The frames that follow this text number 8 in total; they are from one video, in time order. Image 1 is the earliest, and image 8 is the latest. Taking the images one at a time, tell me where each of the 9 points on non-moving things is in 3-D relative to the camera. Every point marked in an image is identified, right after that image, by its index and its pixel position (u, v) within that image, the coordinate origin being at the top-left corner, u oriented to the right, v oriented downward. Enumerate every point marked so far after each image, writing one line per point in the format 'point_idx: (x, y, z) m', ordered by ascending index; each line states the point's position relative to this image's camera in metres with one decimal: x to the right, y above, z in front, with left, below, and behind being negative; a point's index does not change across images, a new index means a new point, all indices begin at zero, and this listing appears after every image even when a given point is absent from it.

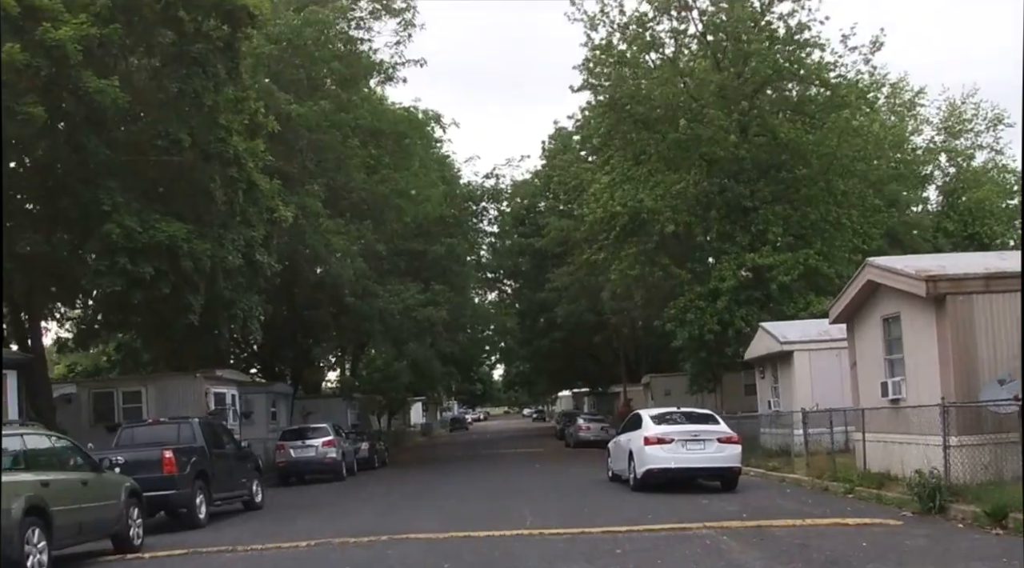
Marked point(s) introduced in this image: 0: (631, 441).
0: (+1.9, -2.6, +16.2) m
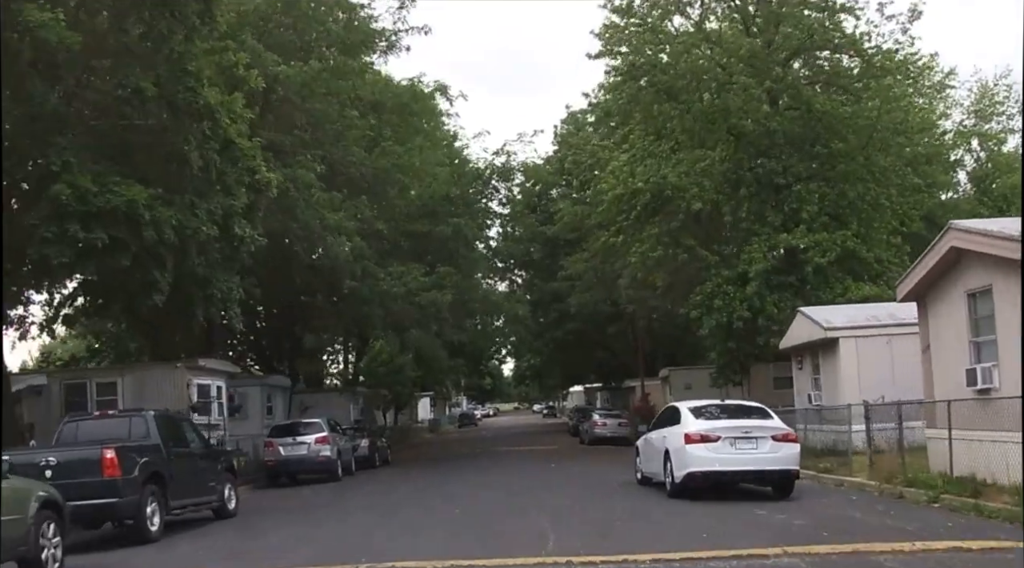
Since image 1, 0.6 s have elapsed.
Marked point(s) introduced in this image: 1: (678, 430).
0: (+2.1, -2.1, +13.7) m
1: (+2.3, -2.0, +13.3) m
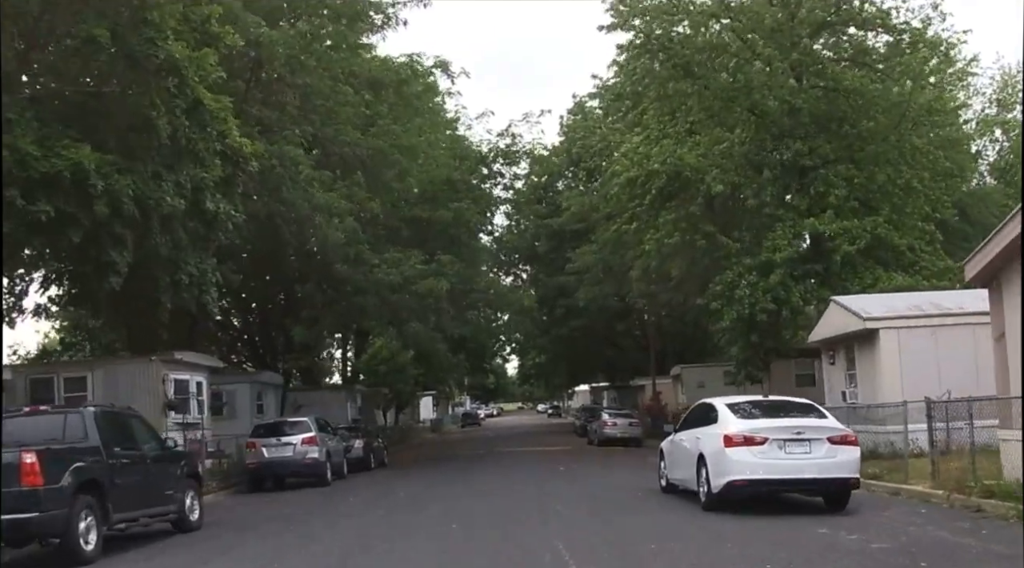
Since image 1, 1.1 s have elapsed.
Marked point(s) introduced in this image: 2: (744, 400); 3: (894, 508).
0: (+2.2, -1.8, +11.7) m
1: (+2.3, -1.7, +11.3) m
2: (+2.8, -1.4, +12.1) m
3: (+4.5, -2.6, +11.7) m
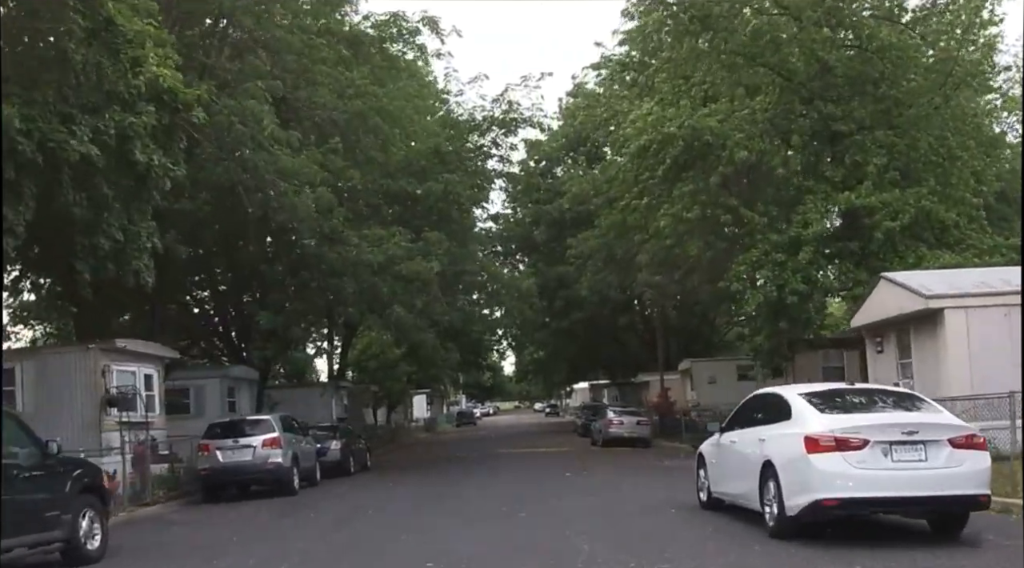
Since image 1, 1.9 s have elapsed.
0: (+2.2, -1.4, +8.6) m
1: (+2.3, -1.2, +8.2) m
2: (+2.8, -1.0, +9.1) m
3: (+4.5, -2.2, +8.7) m
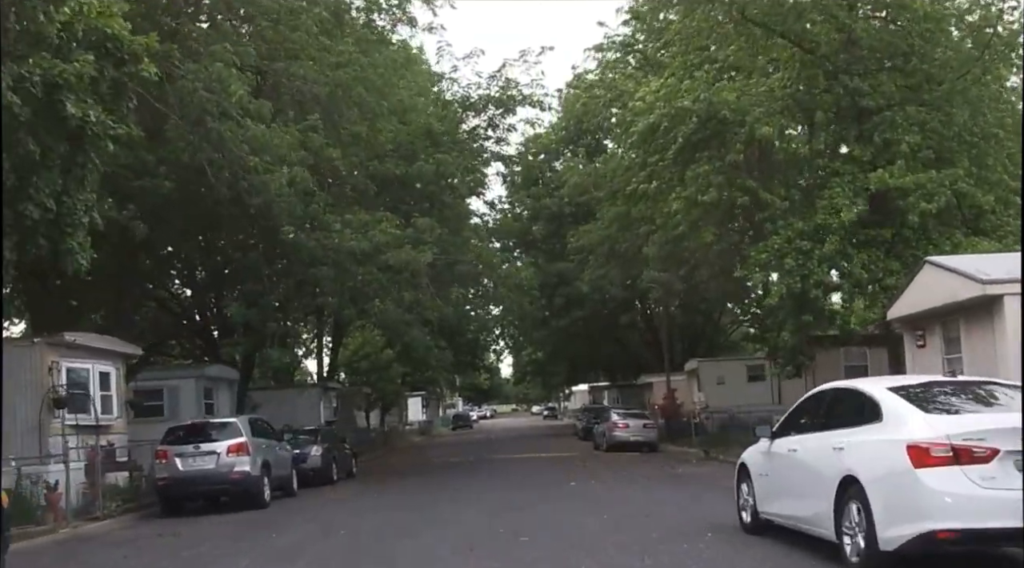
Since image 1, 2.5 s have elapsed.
0: (+2.2, -1.1, +6.6) m
1: (+2.3, -1.0, +6.2) m
2: (+2.8, -0.7, +7.0) m
3: (+4.5, -1.9, +6.6) m
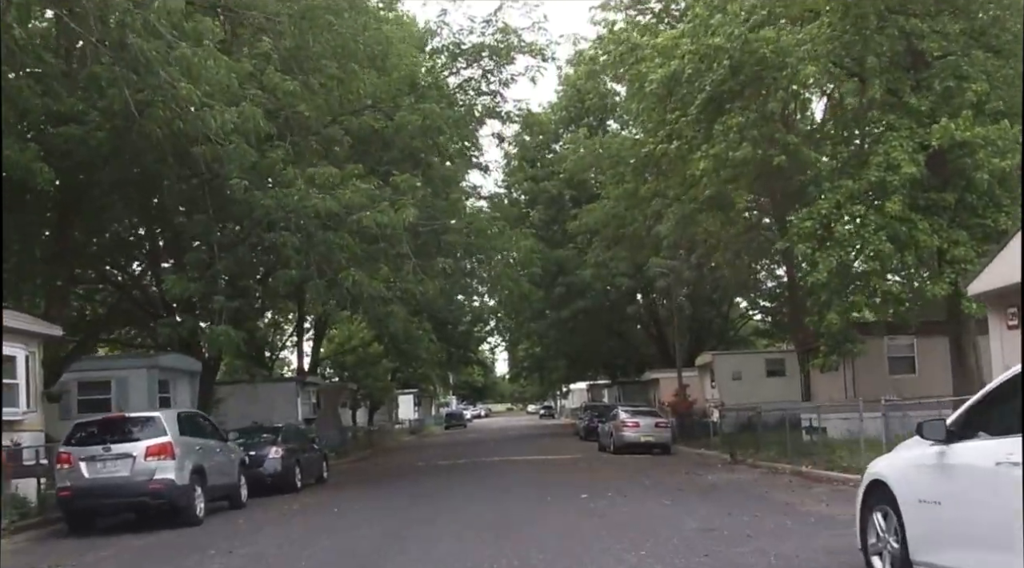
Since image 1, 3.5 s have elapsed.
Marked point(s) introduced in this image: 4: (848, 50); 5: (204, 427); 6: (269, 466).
0: (+2.2, -0.6, +3.2) m
1: (+2.3, -0.4, +2.8) m
2: (+2.8, -0.2, +3.7) m
3: (+4.5, -1.4, +3.3) m
4: (+6.6, +4.6, +19.4) m
5: (-4.5, -2.1, +14.4) m
6: (-4.3, -3.2, +17.5) m
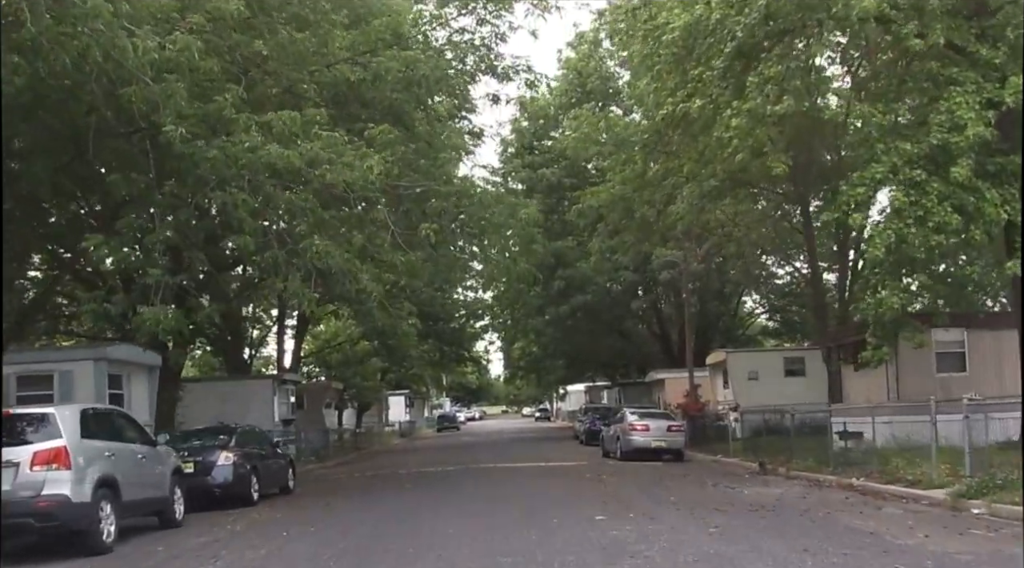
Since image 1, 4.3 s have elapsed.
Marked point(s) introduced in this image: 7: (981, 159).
0: (+2.2, -0.2, +0.4) m
1: (+2.4, -0.1, 0.0) m
2: (+2.8, +0.2, +0.9) m
3: (+4.5, -1.0, +0.5) m
4: (+6.6, +4.9, +16.6) m
5: (-4.5, -1.7, +11.5) m
6: (-4.4, -2.8, +14.7) m
7: (+7.3, +1.9, +15.5) m
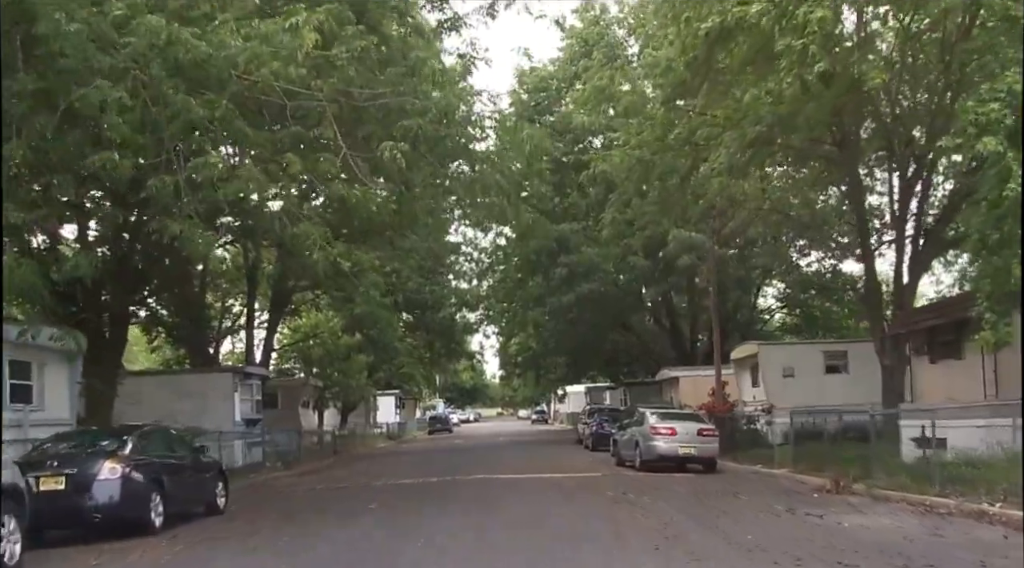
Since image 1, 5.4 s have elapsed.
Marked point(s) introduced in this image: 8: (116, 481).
0: (+2.3, +0.4, -3.8) m
1: (+2.4, +0.5, -4.1) m
2: (+2.9, +0.8, -3.3) m
3: (+4.6, -0.5, -3.7) m
4: (+6.6, +5.4, +12.5) m
5: (-4.5, -1.0, +7.3) m
6: (-4.4, -2.2, +10.5) m
7: (+7.3, +2.5, +11.4) m
8: (-4.3, -2.1, +10.7) m
